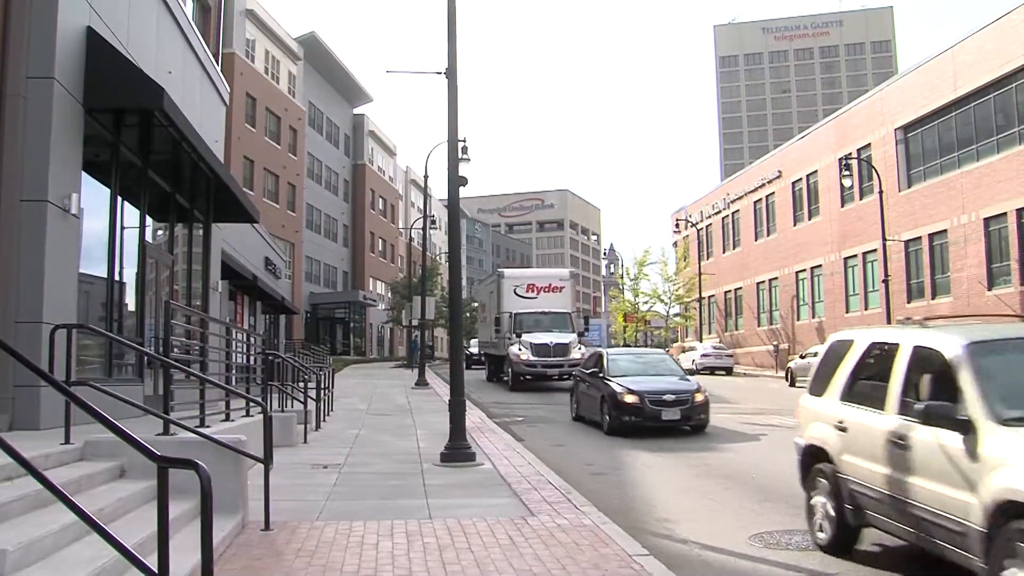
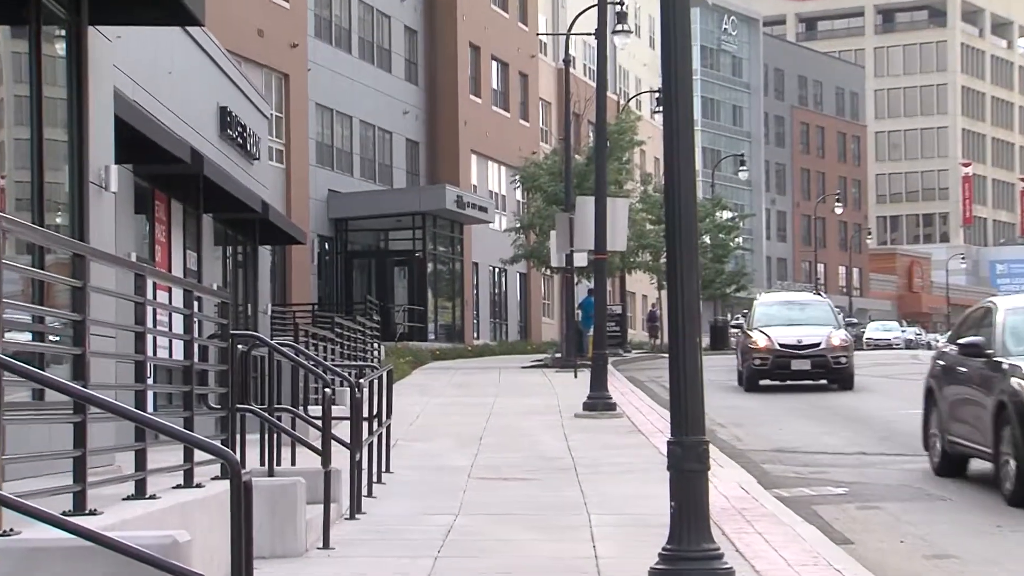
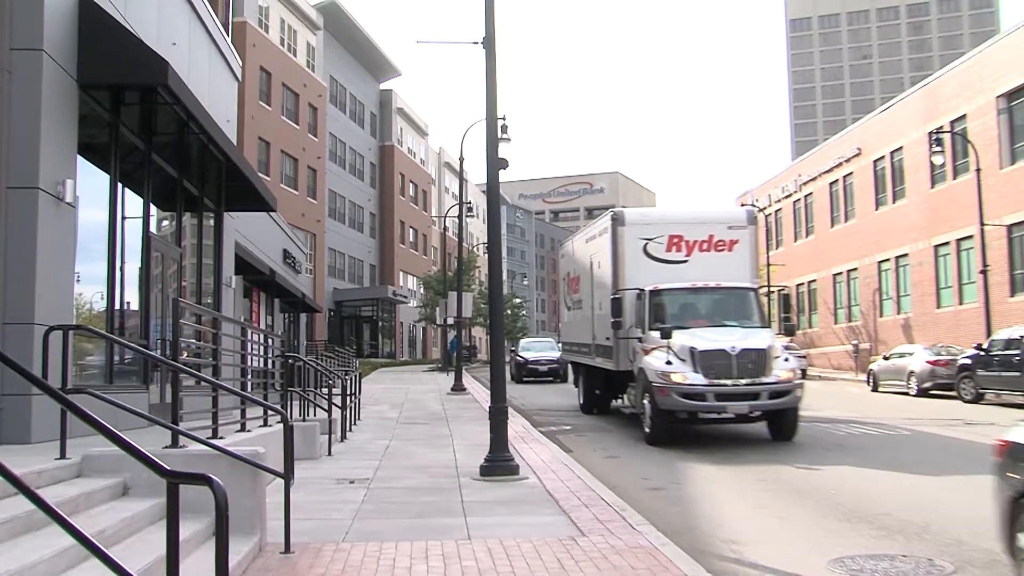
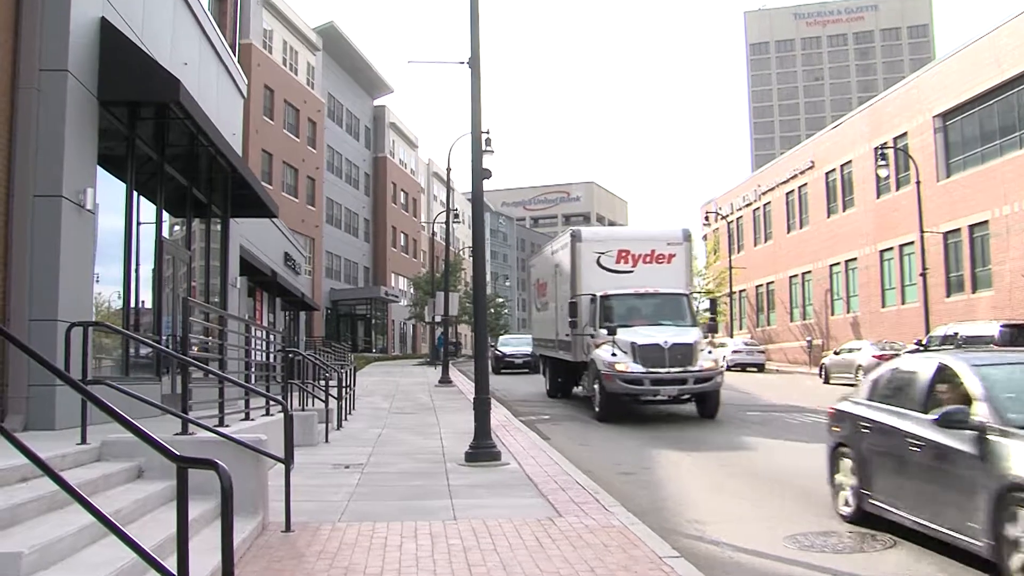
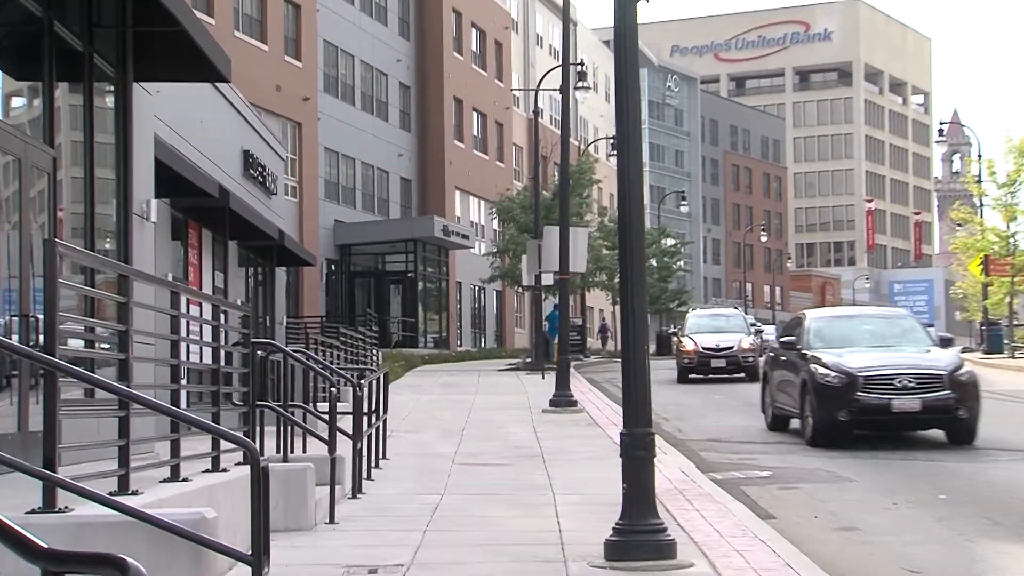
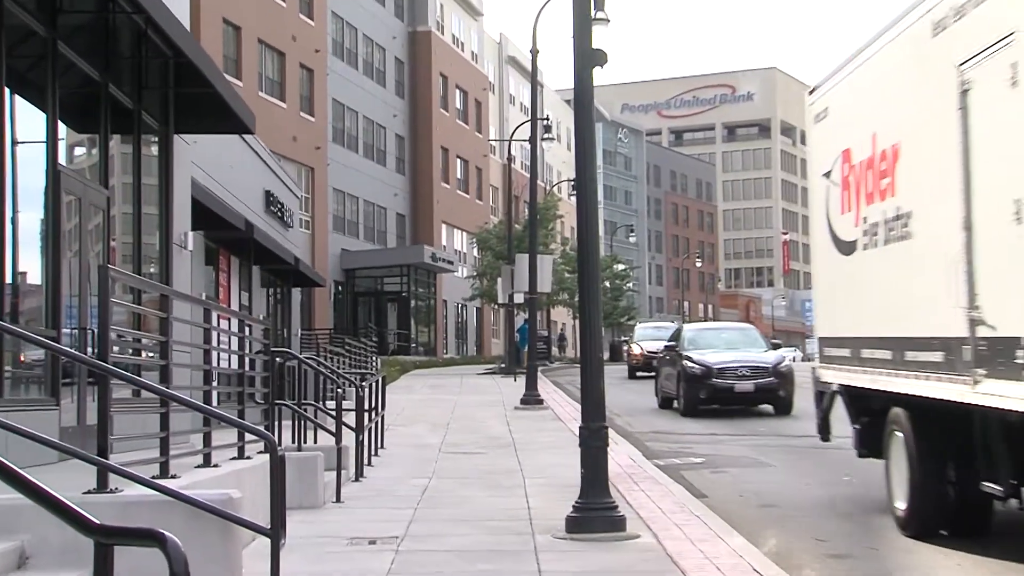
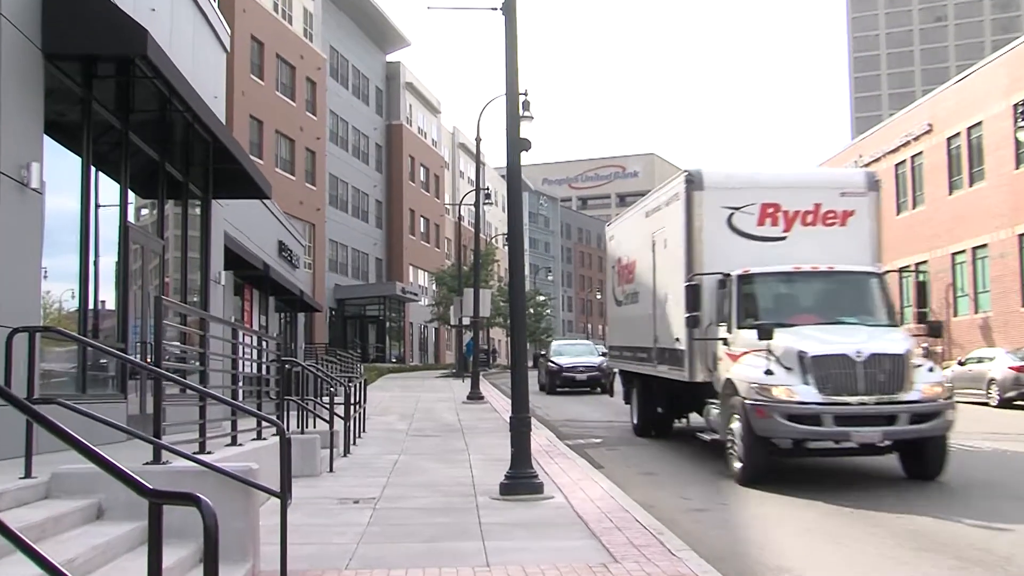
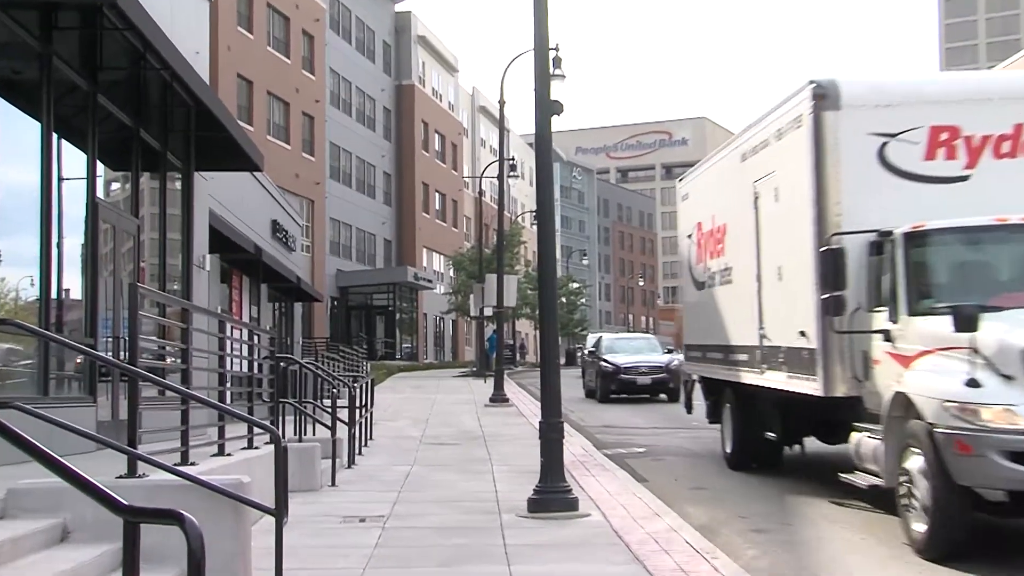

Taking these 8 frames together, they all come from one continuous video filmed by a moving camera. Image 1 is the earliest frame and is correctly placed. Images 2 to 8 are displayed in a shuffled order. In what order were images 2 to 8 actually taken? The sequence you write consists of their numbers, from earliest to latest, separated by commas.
4, 3, 7, 8, 6, 5, 2
